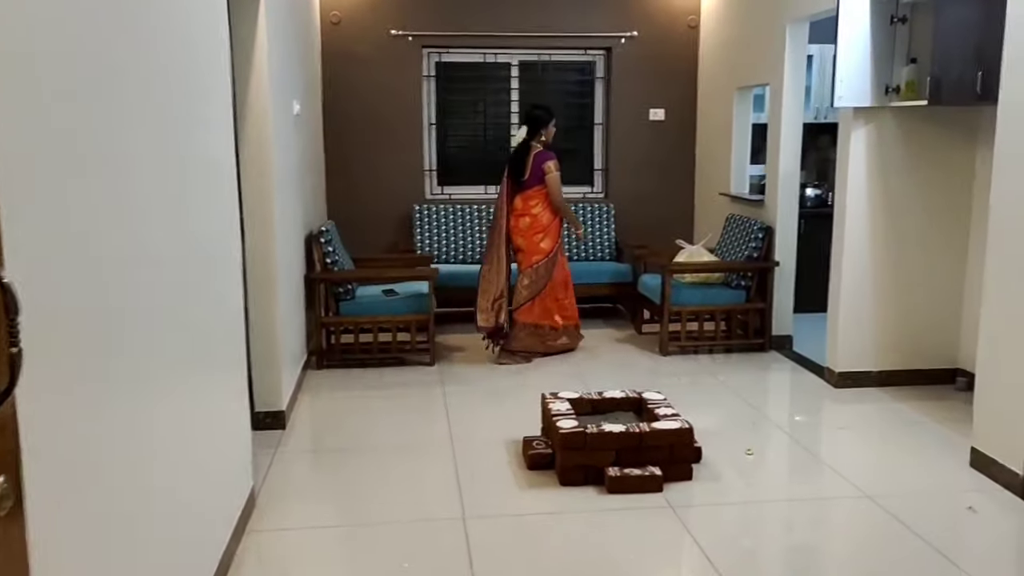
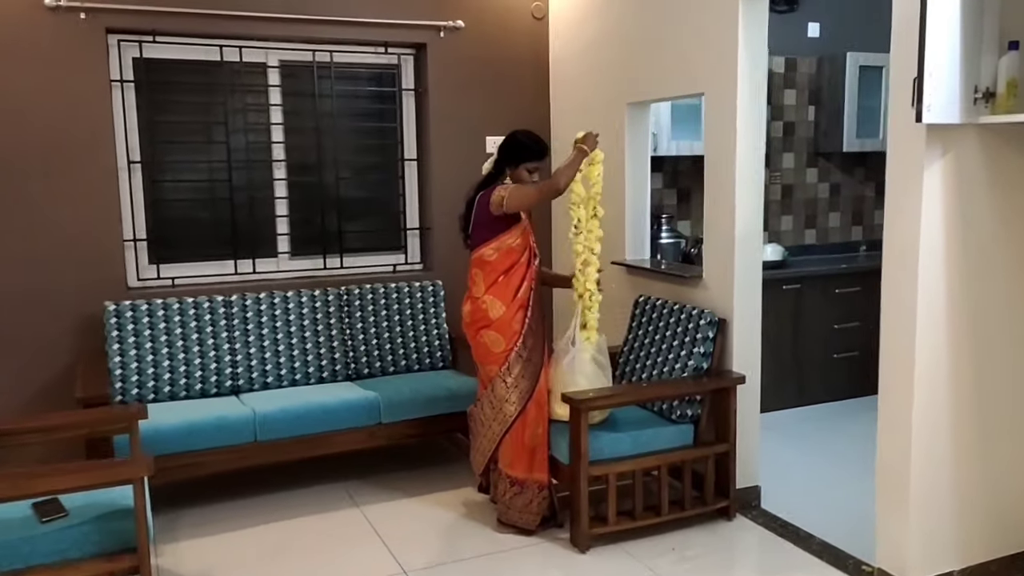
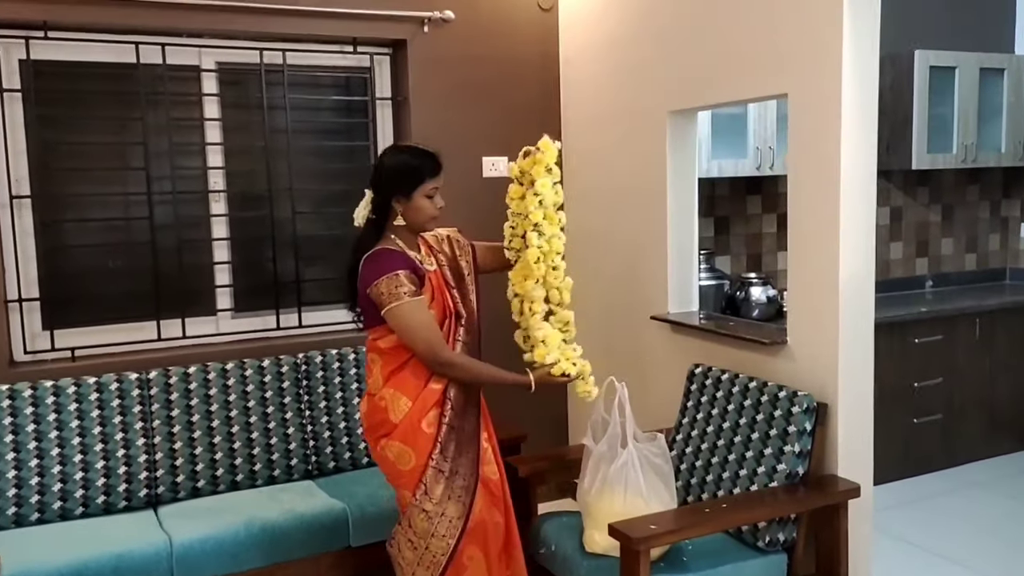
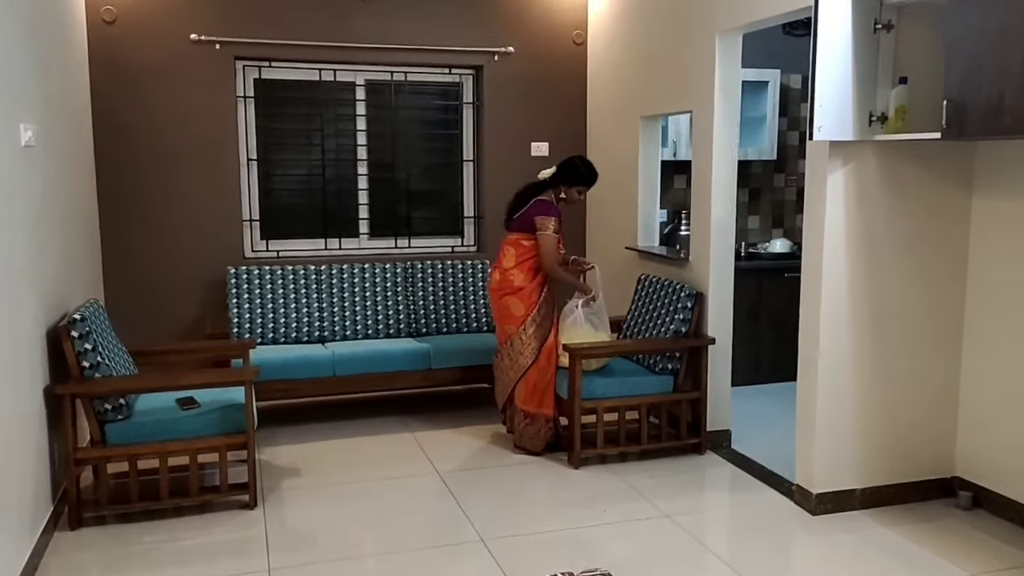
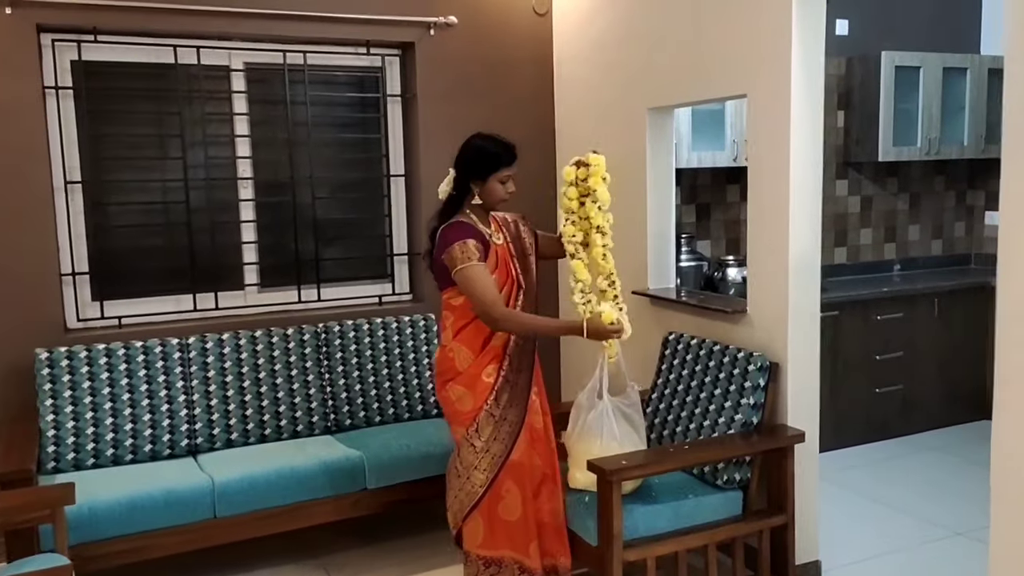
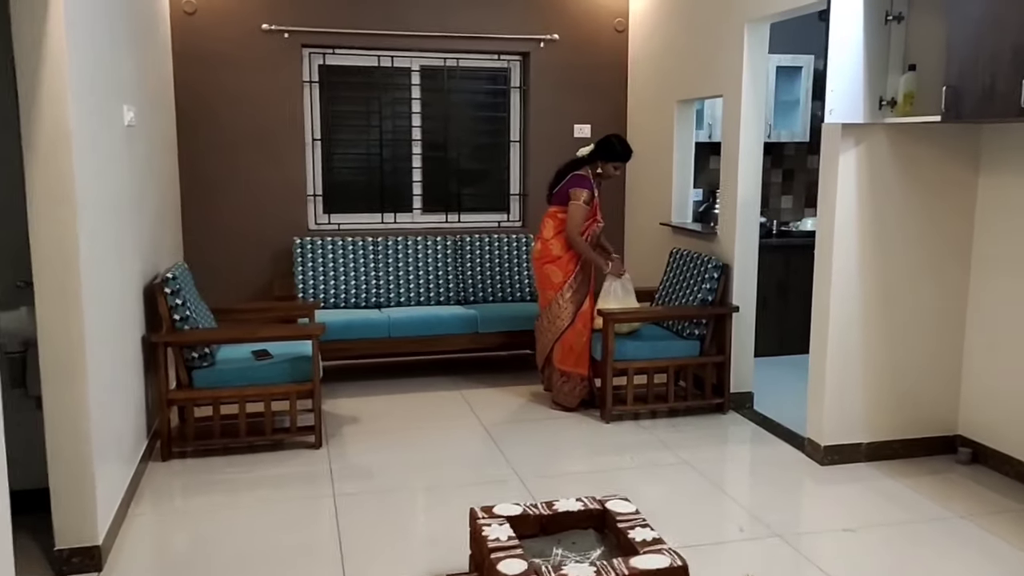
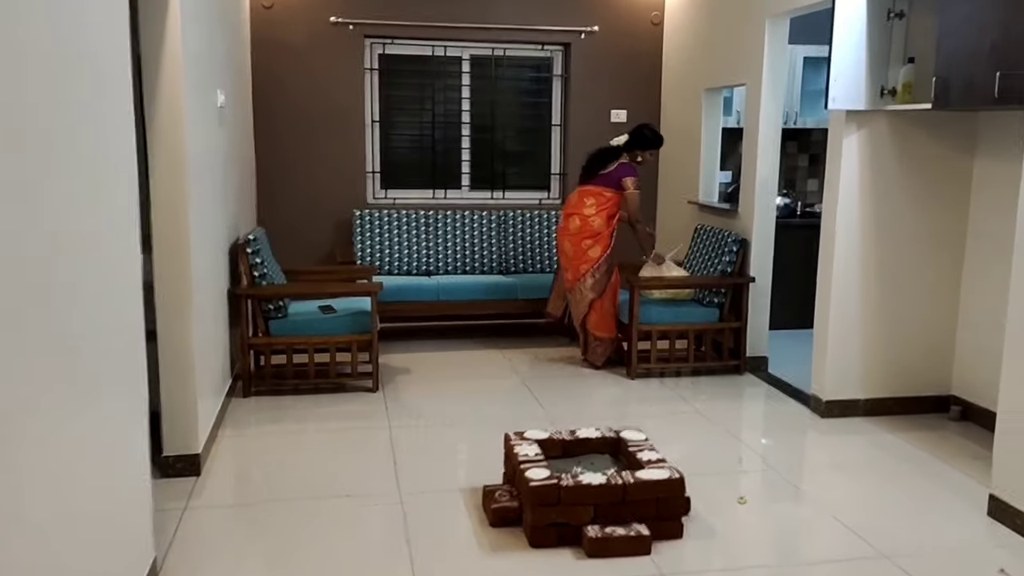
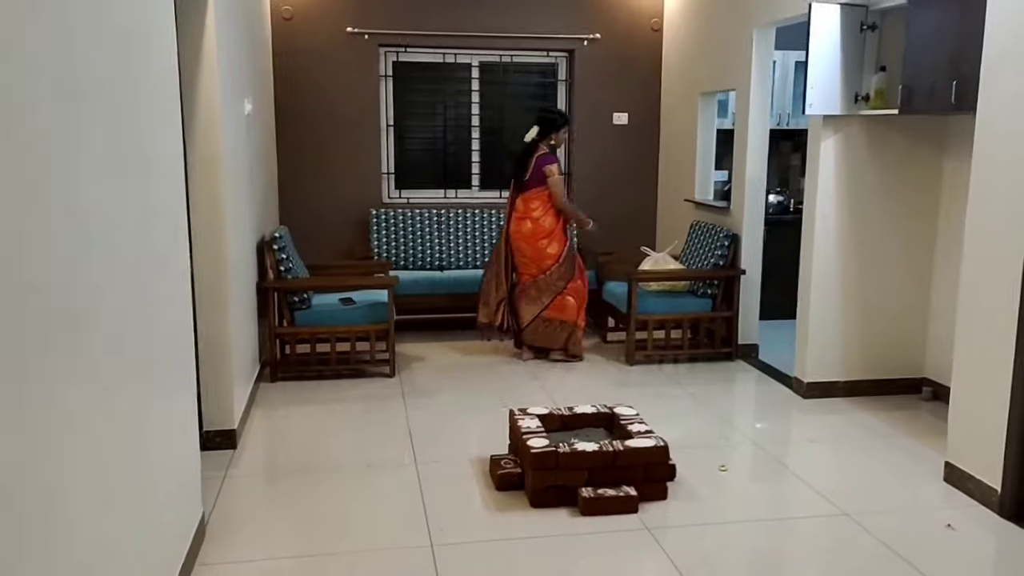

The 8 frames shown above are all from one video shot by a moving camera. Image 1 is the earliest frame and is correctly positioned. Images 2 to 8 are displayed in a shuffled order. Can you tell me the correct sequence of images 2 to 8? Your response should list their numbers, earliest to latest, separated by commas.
8, 7, 6, 4, 2, 5, 3
